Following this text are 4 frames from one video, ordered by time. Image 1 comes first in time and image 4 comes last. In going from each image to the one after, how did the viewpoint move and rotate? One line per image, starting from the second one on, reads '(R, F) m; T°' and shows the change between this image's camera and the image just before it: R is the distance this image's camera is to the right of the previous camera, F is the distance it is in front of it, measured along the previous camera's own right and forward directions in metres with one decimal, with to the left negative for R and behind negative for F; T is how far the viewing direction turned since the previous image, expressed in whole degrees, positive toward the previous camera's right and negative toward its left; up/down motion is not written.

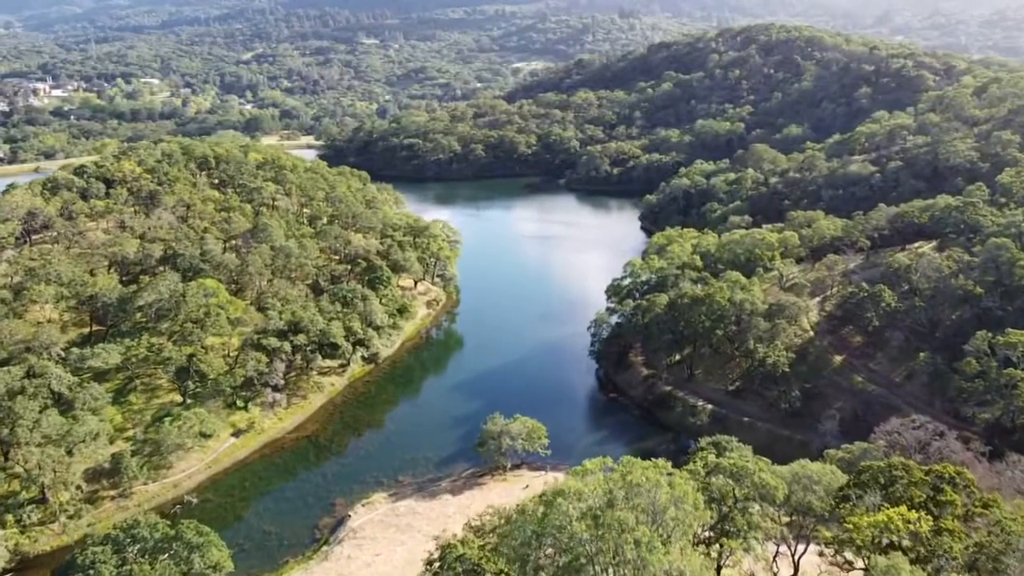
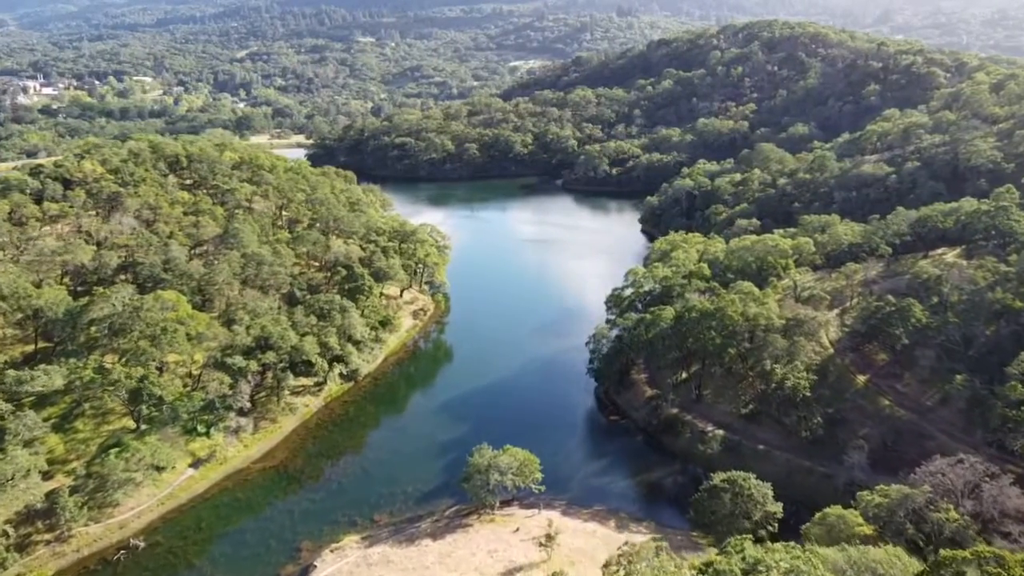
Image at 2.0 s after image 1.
(+0.5, +4.7) m; 0°
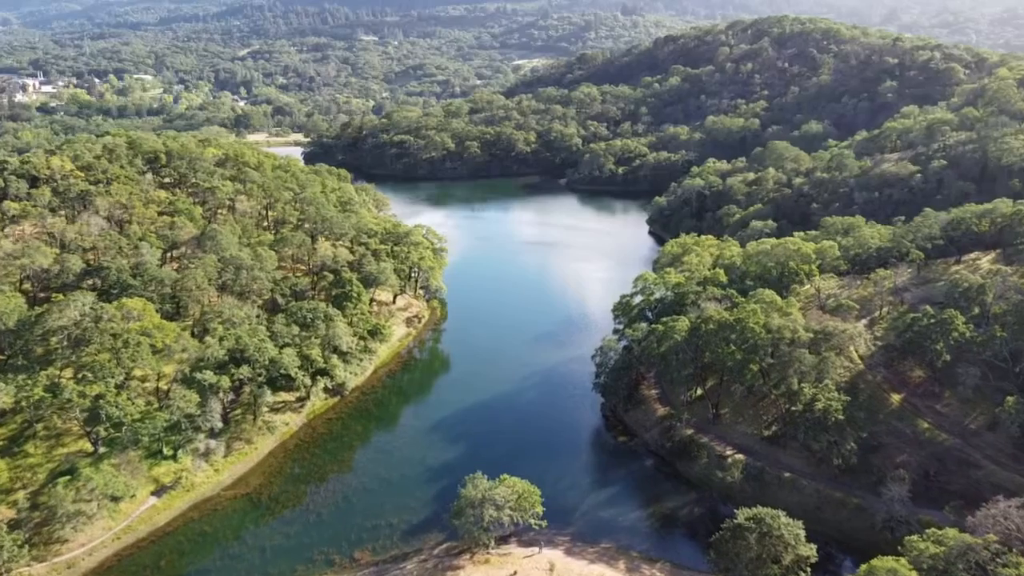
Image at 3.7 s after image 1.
(+0.3, +4.2) m; 0°
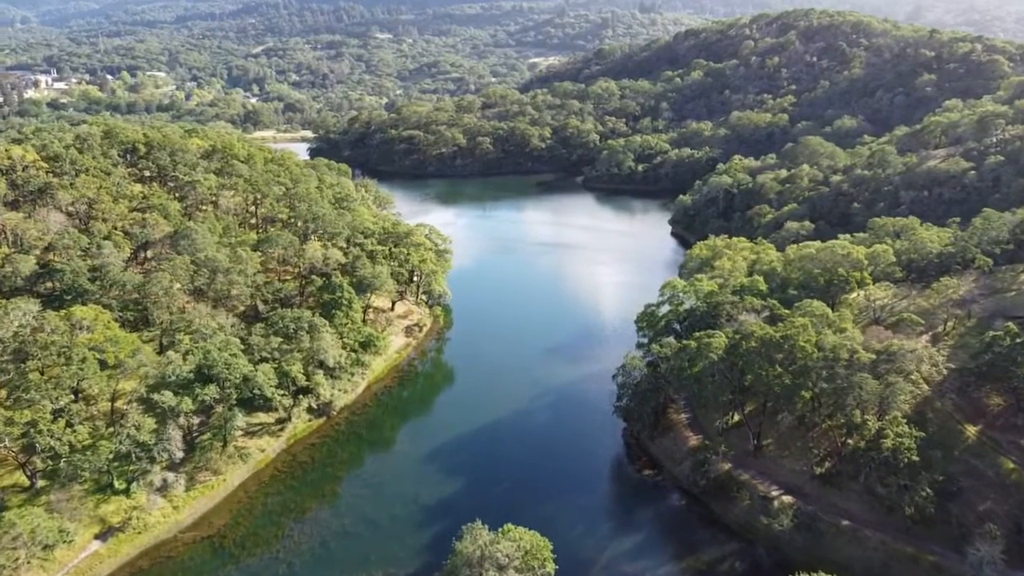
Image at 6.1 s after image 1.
(+0.3, +5.9) m; -1°
